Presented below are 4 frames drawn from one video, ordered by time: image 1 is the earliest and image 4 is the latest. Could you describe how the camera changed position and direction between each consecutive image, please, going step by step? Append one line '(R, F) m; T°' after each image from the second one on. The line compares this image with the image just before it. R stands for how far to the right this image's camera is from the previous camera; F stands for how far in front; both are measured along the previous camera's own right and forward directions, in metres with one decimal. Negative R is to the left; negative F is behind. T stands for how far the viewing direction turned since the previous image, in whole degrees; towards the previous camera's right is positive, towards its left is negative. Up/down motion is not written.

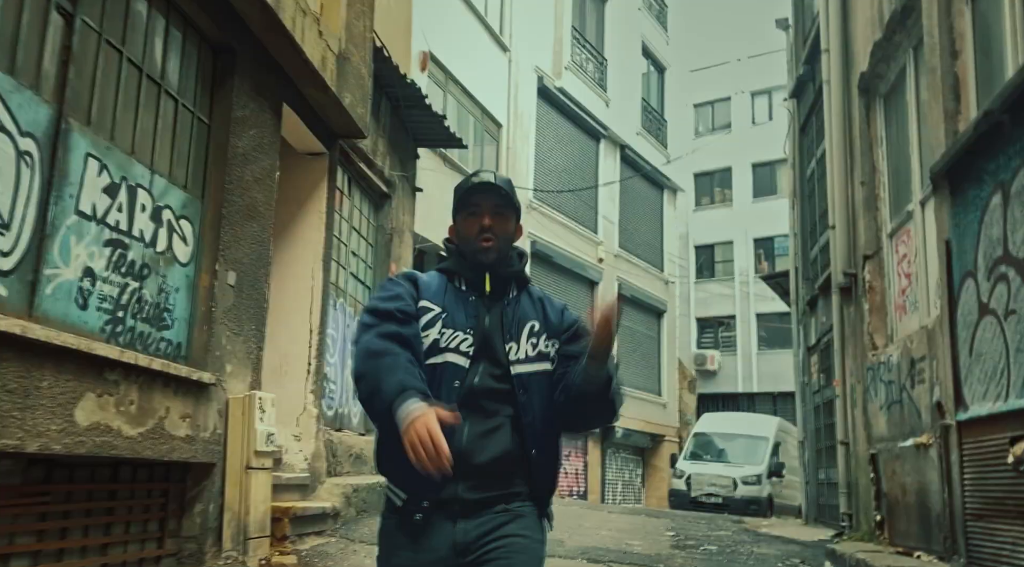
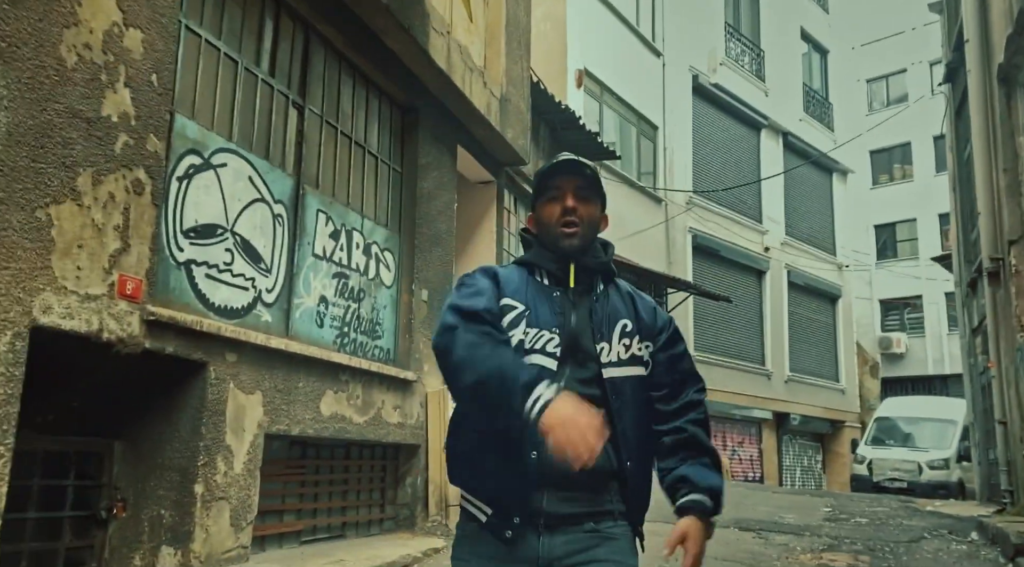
(+0.3, -1.0) m; -12°
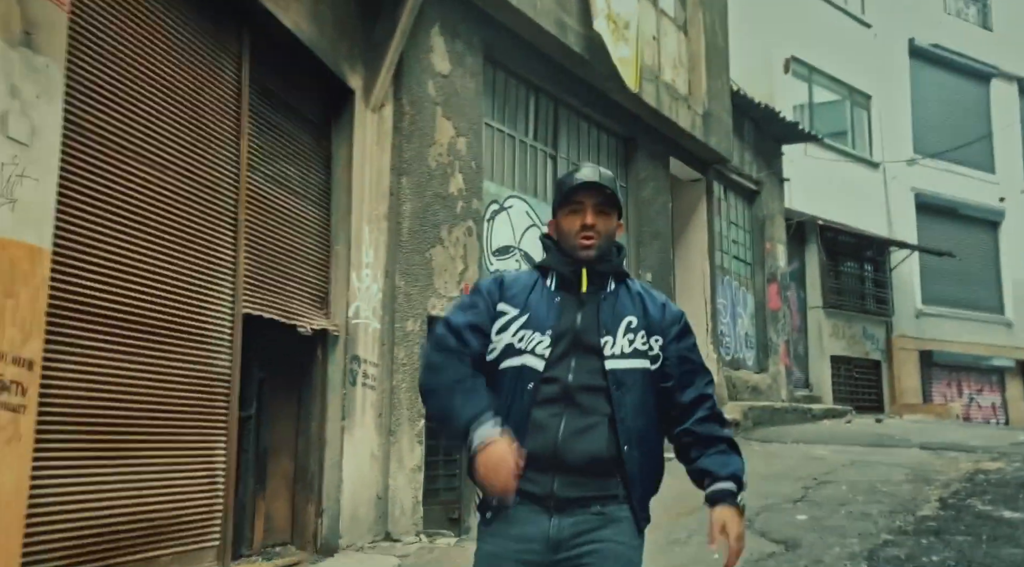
(+0.4, -2.4) m; -17°
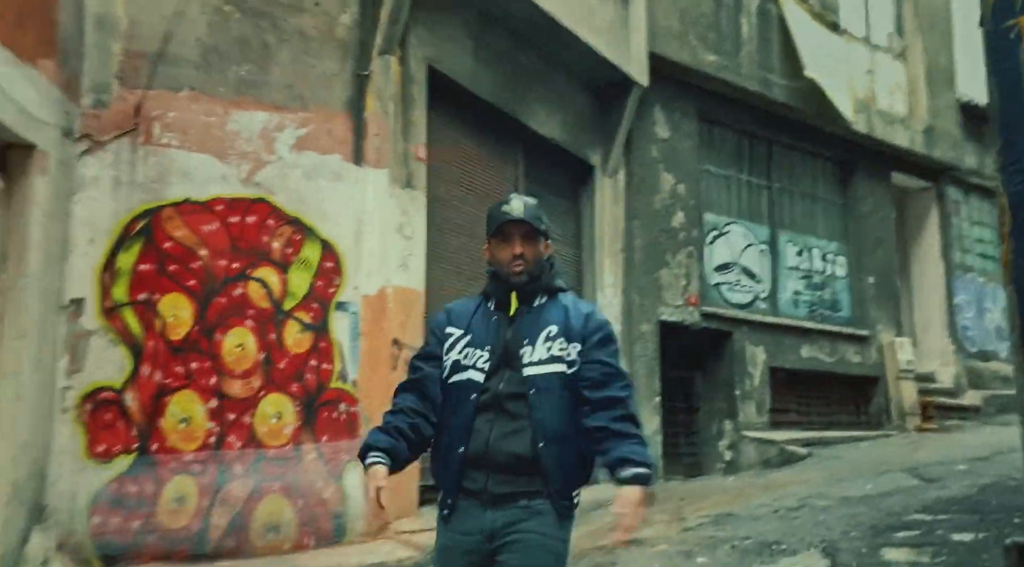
(+1.0, -2.3) m; -21°
